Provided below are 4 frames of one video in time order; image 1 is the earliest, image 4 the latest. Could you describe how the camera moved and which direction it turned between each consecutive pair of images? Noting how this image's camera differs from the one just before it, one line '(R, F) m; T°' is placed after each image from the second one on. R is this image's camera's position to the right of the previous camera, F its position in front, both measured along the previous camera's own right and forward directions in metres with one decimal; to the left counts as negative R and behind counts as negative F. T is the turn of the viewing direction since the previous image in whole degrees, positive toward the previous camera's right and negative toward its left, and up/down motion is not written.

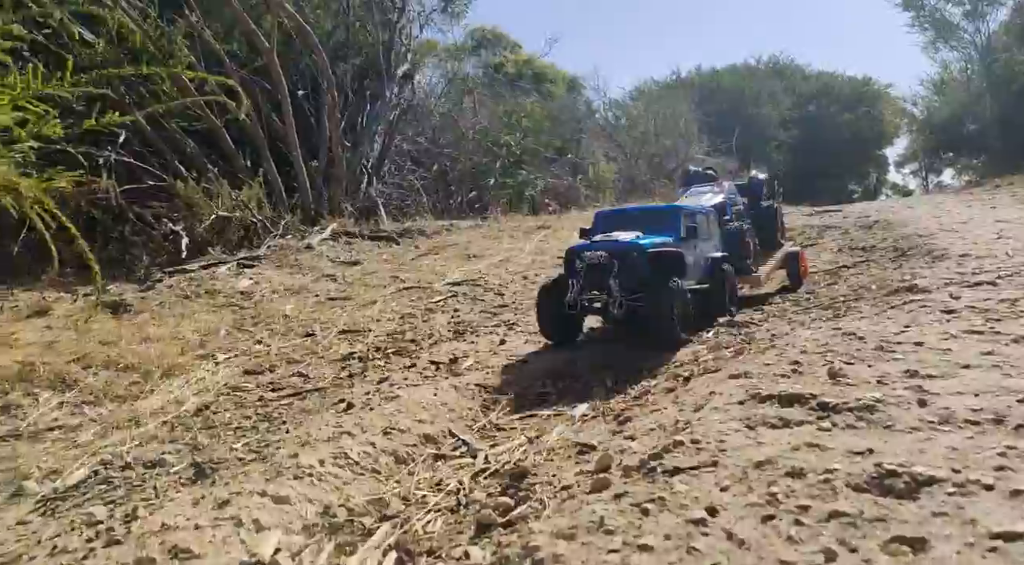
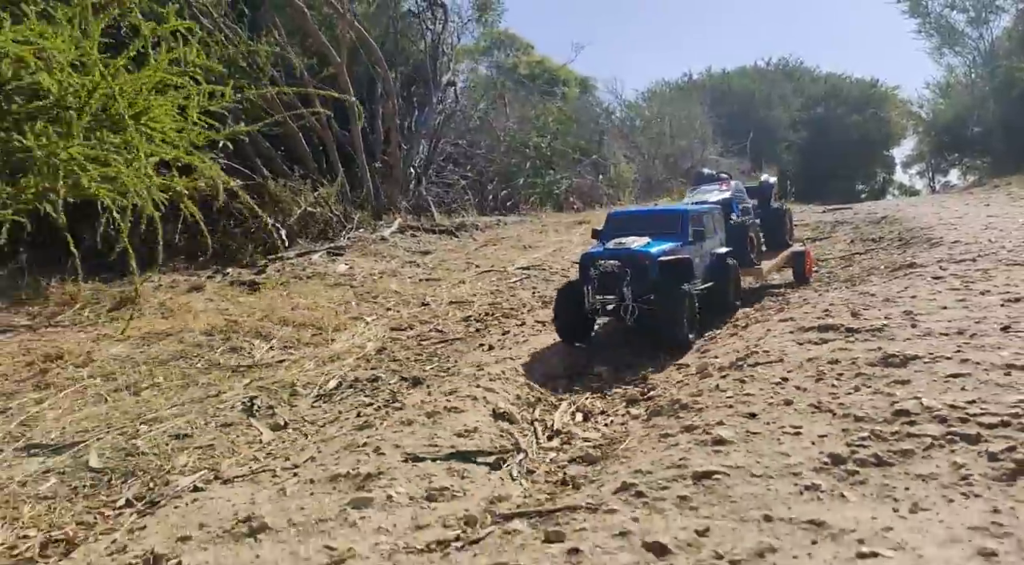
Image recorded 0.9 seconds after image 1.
(-0.6, -1.6) m; 0°
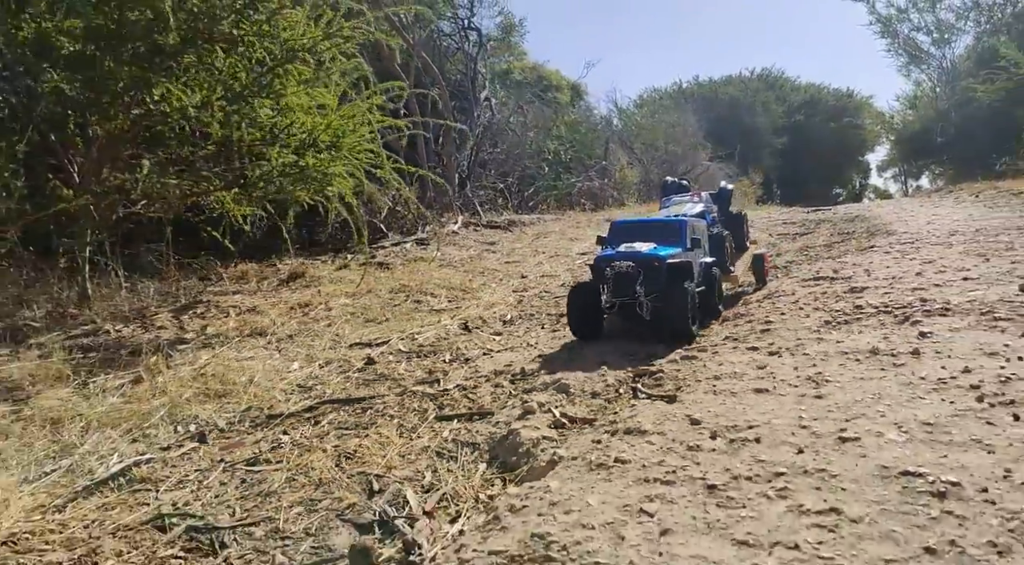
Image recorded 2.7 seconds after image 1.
(-1.1, -3.0) m; +1°
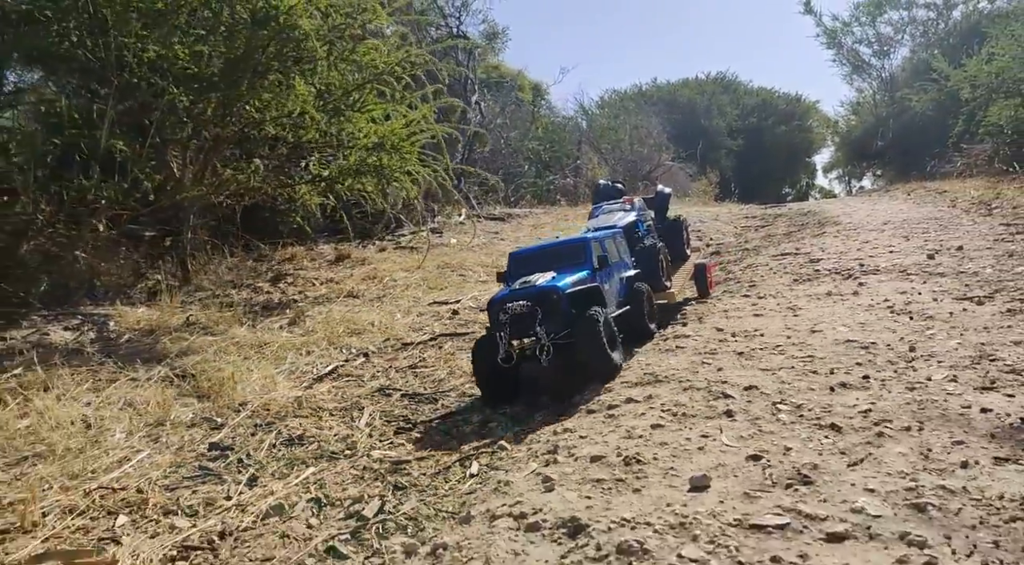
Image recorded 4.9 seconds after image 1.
(-0.9, -2.1) m; +3°
